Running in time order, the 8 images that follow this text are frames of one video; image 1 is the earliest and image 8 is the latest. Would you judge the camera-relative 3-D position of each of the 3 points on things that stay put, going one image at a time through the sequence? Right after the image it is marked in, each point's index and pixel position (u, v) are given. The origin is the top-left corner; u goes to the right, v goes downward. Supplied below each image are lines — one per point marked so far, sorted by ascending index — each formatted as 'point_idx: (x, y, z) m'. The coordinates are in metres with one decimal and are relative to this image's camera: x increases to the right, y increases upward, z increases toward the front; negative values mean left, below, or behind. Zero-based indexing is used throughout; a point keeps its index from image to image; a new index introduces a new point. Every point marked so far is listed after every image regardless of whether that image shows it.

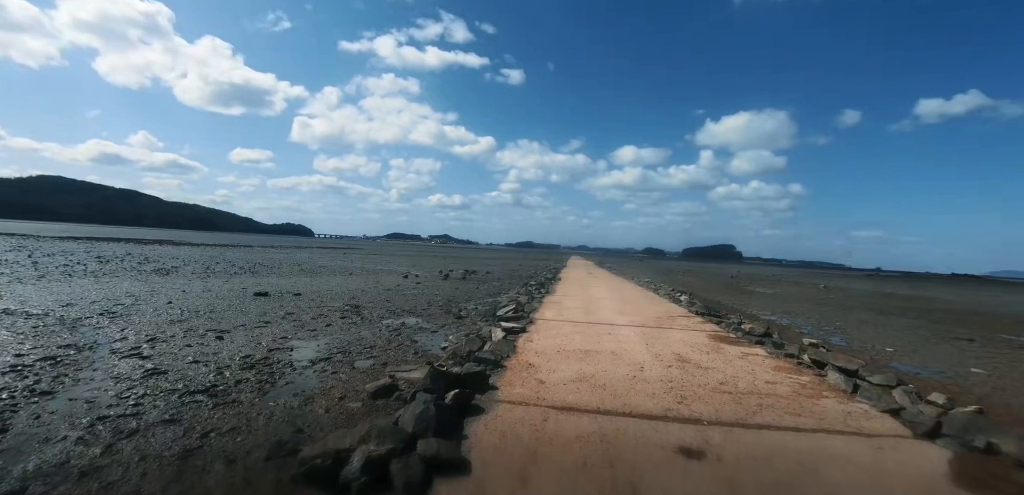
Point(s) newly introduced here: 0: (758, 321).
0: (+7.7, -2.3, +14.1) m
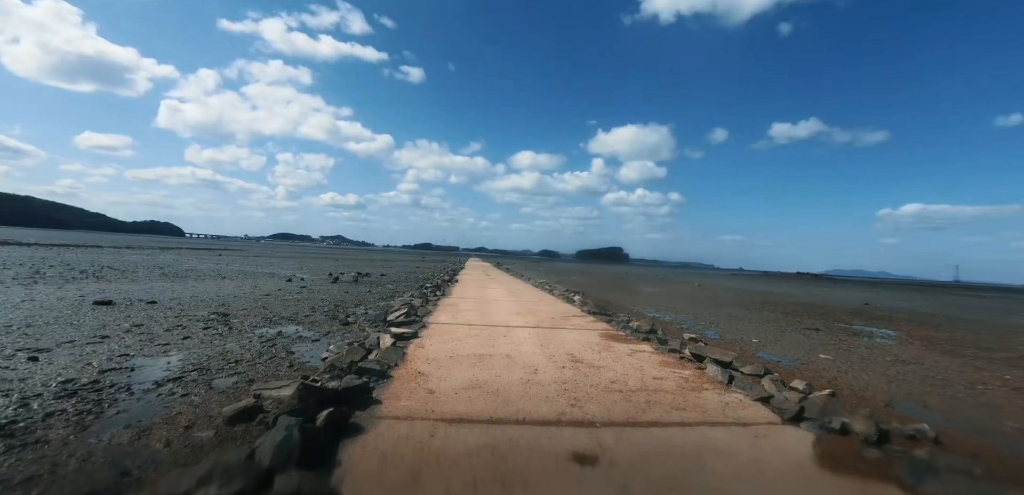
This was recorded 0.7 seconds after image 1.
0: (+4.4, -2.4, +14.9) m
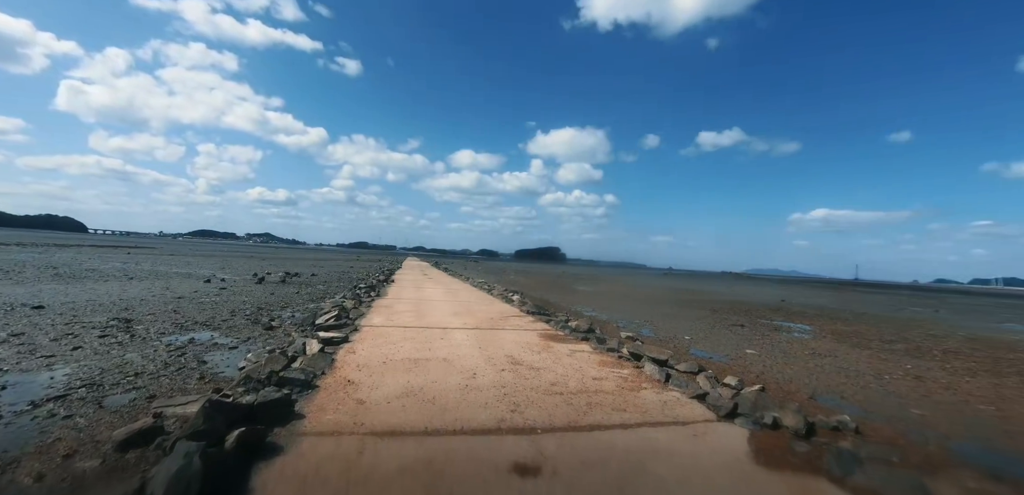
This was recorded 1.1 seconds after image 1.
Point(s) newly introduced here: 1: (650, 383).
0: (+2.3, -2.3, +15.0) m
1: (+2.1, -2.1, +6.9) m
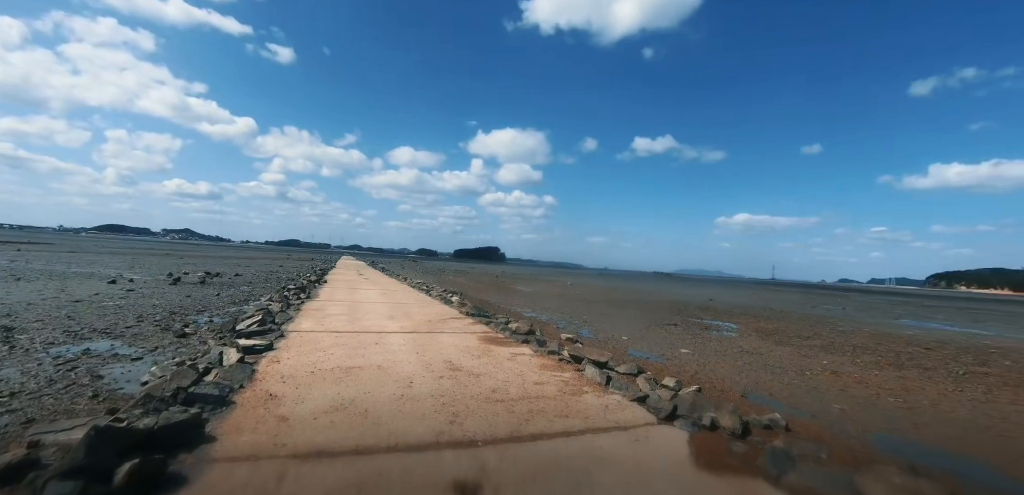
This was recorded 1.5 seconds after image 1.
0: (+0.3, -2.4, +14.9) m
1: (+1.2, -2.1, +6.9) m
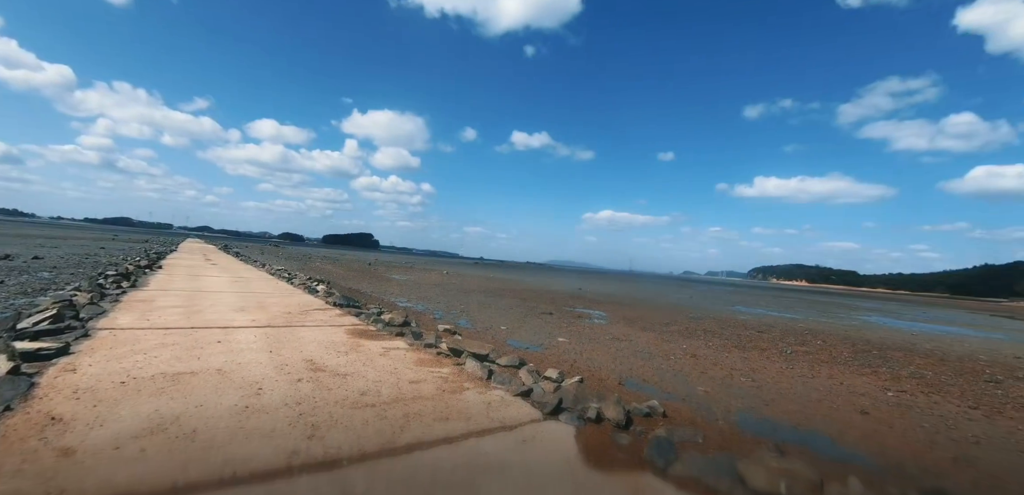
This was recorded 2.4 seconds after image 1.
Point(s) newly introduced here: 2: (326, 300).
0: (-3.6, -1.9, +14.0) m
1: (-0.6, -1.9, +6.4) m
2: (-5.6, -1.6, +13.6) m
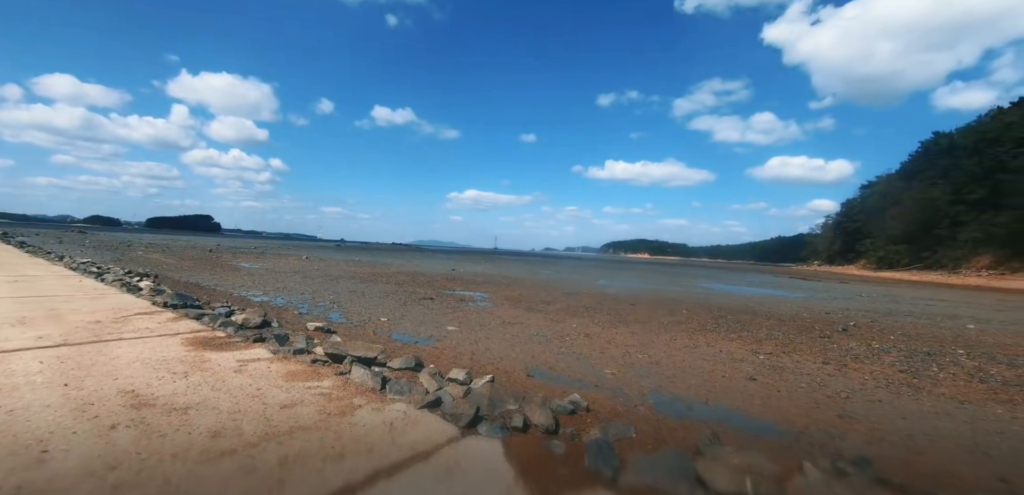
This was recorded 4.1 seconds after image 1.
0: (-6.7, -1.5, +11.7) m
1: (-1.7, -1.7, +5.3) m
2: (-8.6, -1.3, +10.7) m
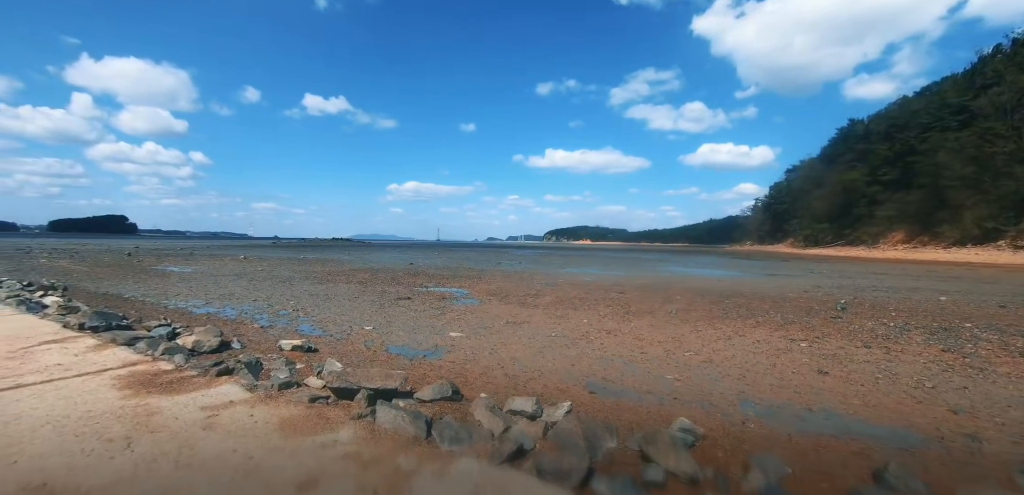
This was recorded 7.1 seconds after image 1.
0: (-6.6, -1.6, +9.5) m
1: (-0.9, -1.7, +3.7) m
2: (-8.4, -1.4, +8.3) m
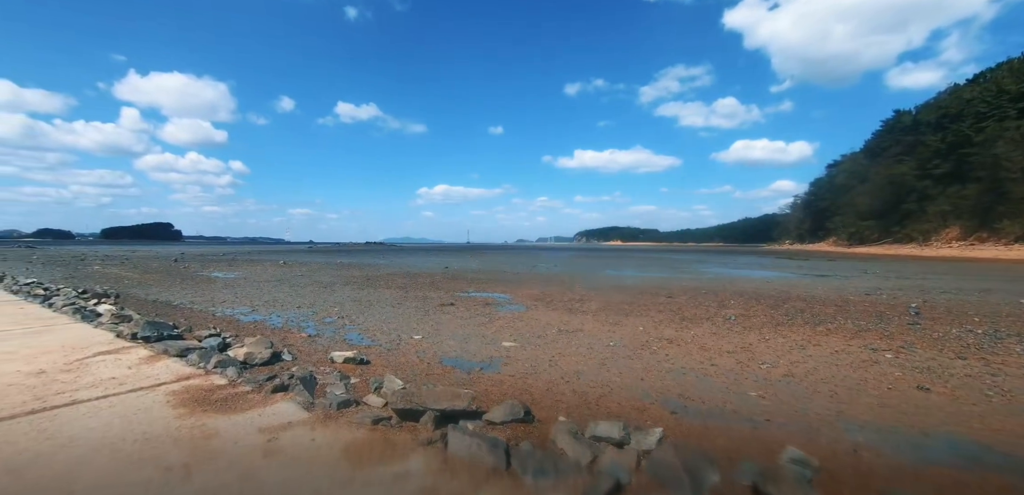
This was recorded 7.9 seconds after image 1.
0: (-5.6, -1.7, +9.5) m
1: (-0.2, -1.7, +3.3) m
2: (-7.4, -1.6, +8.4) m
